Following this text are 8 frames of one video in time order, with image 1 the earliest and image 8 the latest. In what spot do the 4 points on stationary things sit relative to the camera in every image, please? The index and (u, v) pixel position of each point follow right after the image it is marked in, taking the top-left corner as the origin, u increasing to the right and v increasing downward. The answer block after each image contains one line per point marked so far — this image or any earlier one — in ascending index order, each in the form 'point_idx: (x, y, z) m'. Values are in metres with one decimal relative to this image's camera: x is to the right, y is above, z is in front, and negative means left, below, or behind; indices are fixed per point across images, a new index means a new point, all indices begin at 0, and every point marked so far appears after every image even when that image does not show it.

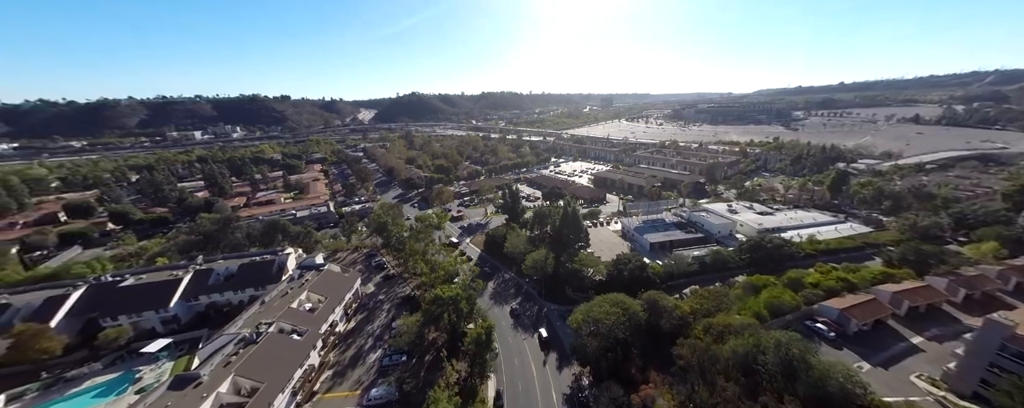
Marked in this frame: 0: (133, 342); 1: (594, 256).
0: (-23.0, -10.8, +19.1) m
1: (+5.3, -3.5, +20.1) m
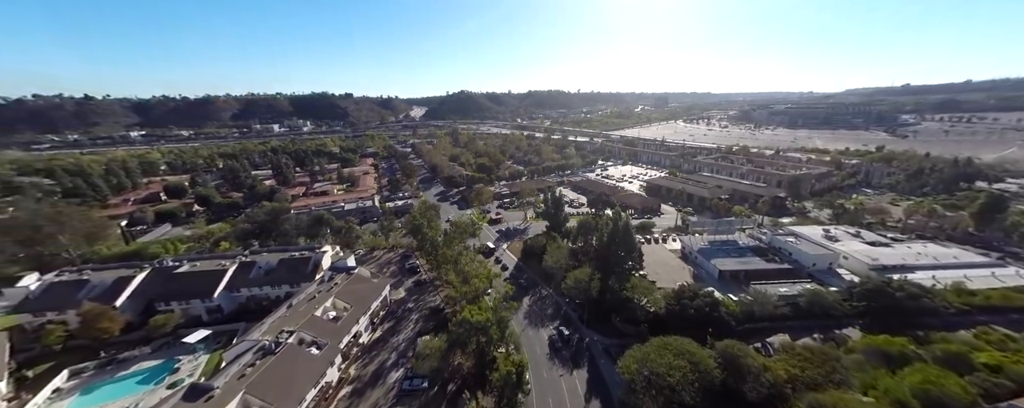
0: (-21.0, -10.3, +19.9) m
1: (+7.5, -4.4, +17.1) m
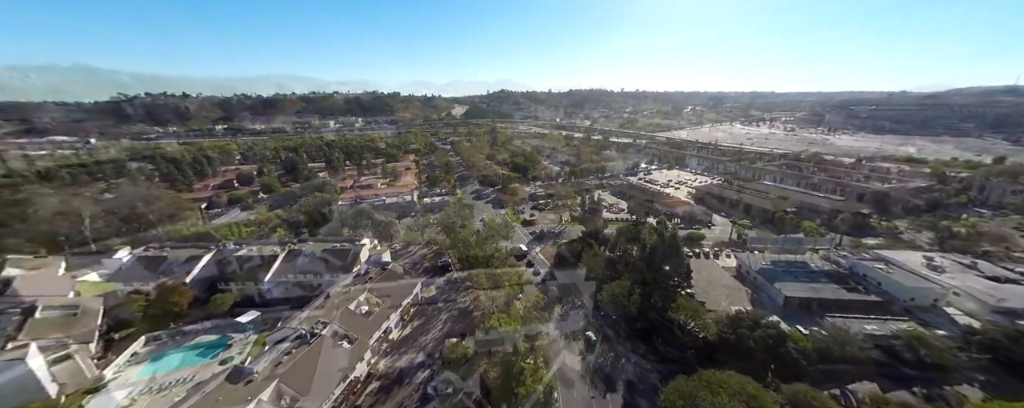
0: (-19.0, -9.5, +21.5) m
1: (+9.2, -5.0, +15.3) m
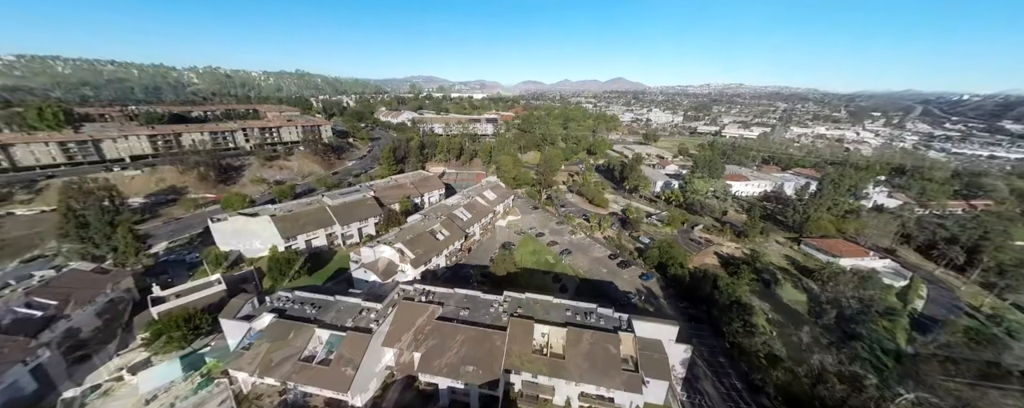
0: (-15.0, -8.5, +23.4) m
1: (+10.4, -7.0, +8.9) m
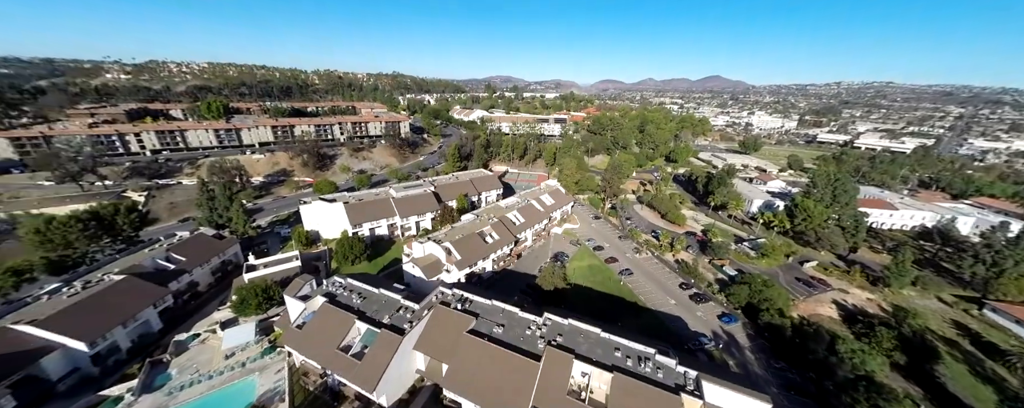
0: (-11.9, -7.9, +23.9) m
1: (+9.7, -8.4, +4.2) m
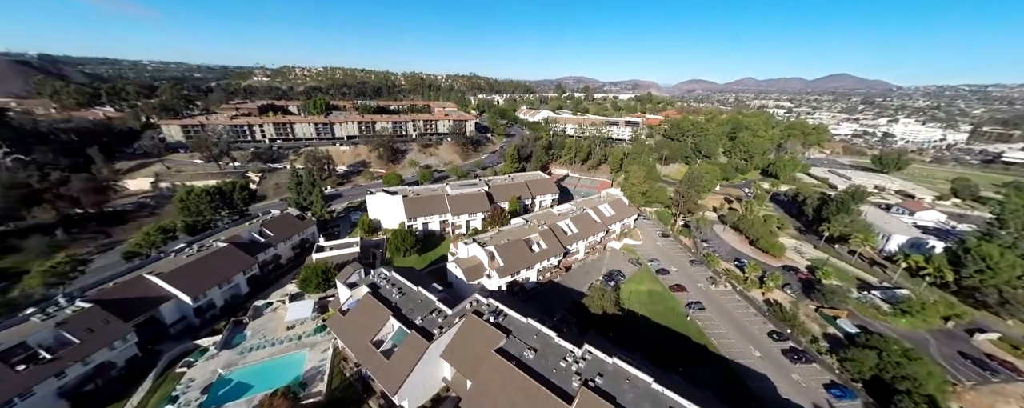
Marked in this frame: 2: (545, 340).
0: (-8.9, -7.4, +23.7) m
1: (+7.9, -9.4, -0.1) m
2: (+2.0, -8.3, +19.1) m
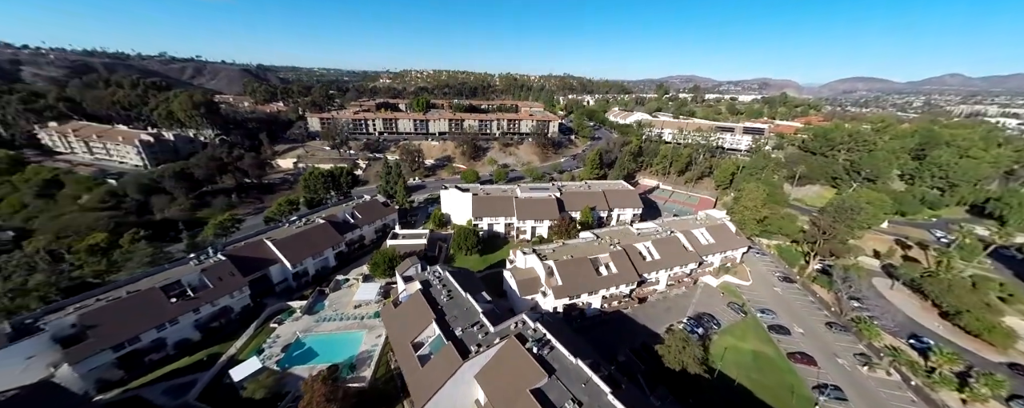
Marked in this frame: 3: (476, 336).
0: (-5.1, -7.3, +22.5) m
1: (+4.5, -10.5, -4.9) m
2: (+4.1, -9.1, +15.1) m
3: (-2.3, -8.3, +19.7) m
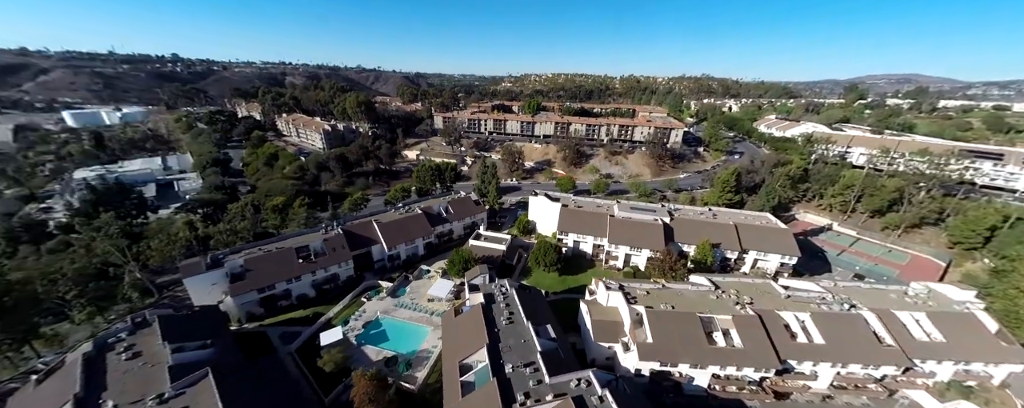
0: (-0.8, -7.7, +19.5) m
1: (-1.2, -11.1, -9.5) m
2: (+5.1, -10.5, +9.6) m
3: (+0.8, -9.1, +15.9) m
